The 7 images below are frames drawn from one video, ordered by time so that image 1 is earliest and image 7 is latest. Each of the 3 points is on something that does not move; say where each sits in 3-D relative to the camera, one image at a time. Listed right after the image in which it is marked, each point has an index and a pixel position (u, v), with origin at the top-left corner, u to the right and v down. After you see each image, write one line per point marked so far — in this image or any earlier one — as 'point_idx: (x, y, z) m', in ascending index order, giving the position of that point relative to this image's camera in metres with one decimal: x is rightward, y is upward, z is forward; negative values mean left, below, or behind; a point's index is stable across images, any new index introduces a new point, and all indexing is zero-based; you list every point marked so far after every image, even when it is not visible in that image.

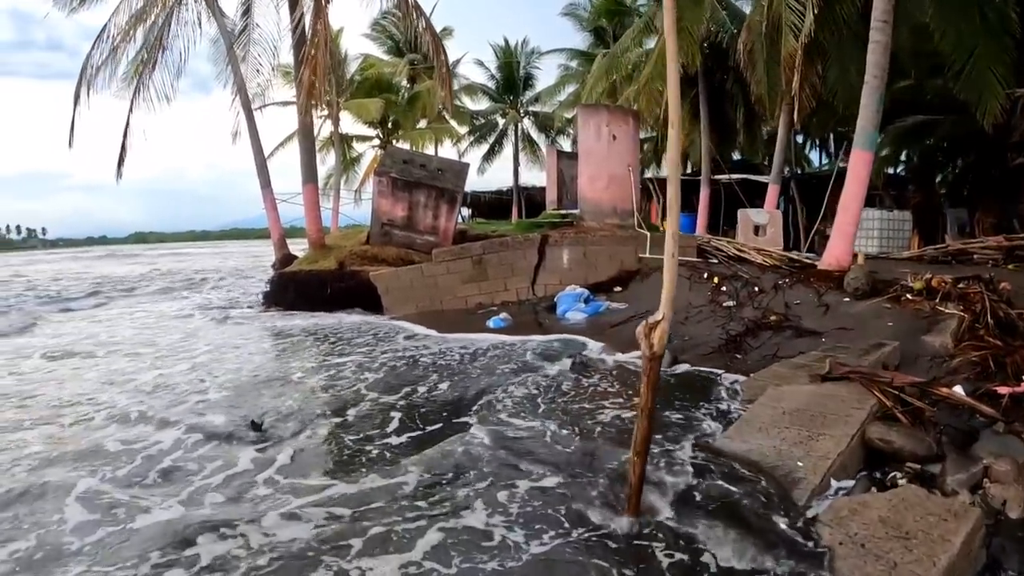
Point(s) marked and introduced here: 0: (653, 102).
0: (+3.2, +4.0, +14.3) m
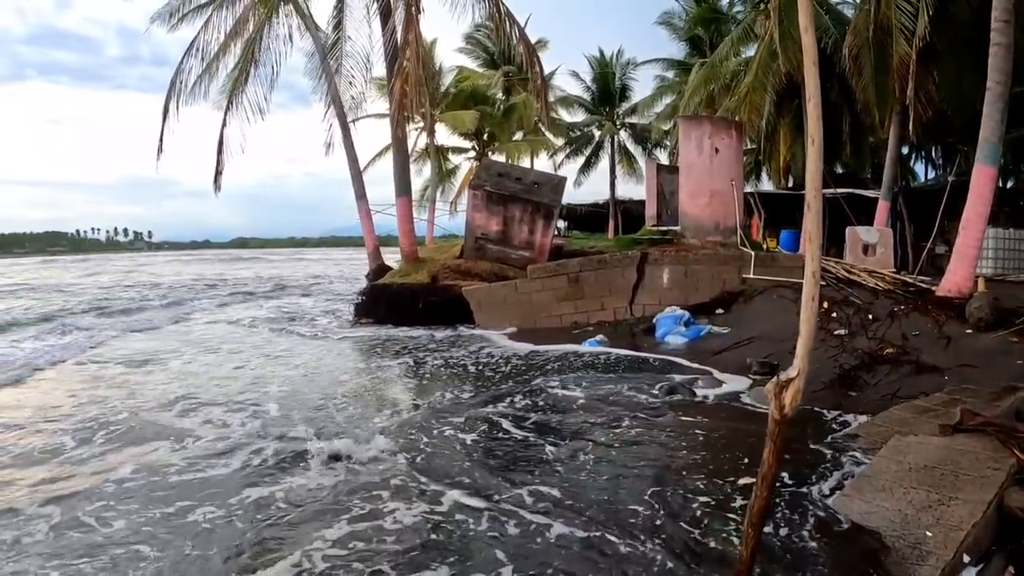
0: (+5.1, +3.7, +13.8) m
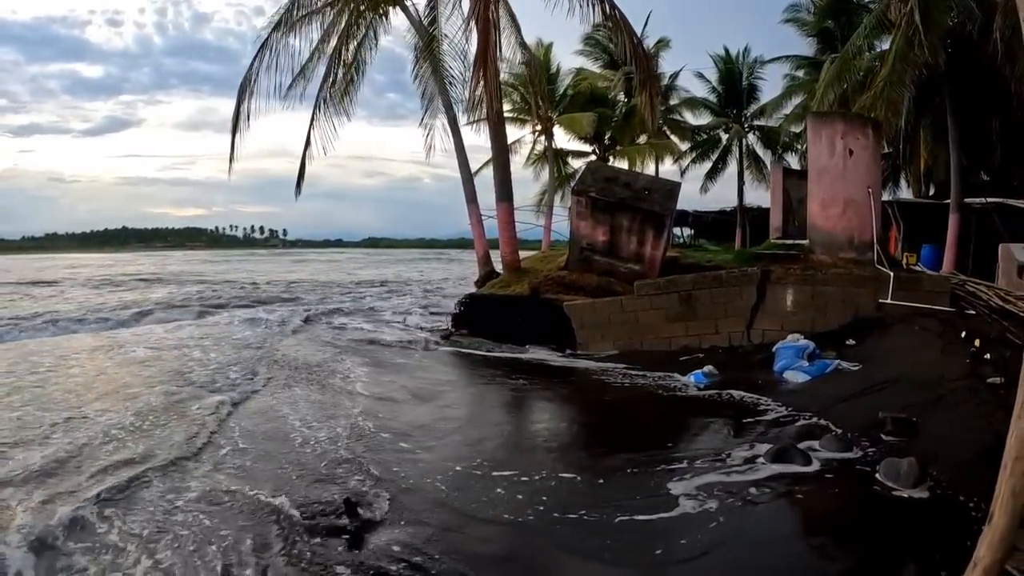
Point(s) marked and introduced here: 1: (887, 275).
0: (+7.2, +3.4, +12.6) m
1: (+4.1, +0.1, +7.3) m
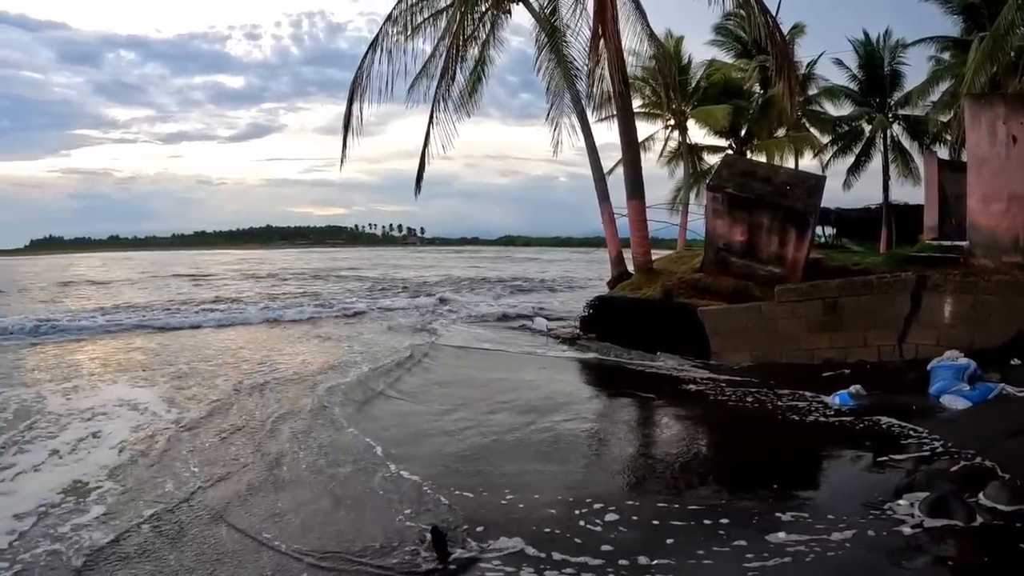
0: (+9.4, +3.4, +11.1) m
1: (+5.4, 0.0, +6.5) m
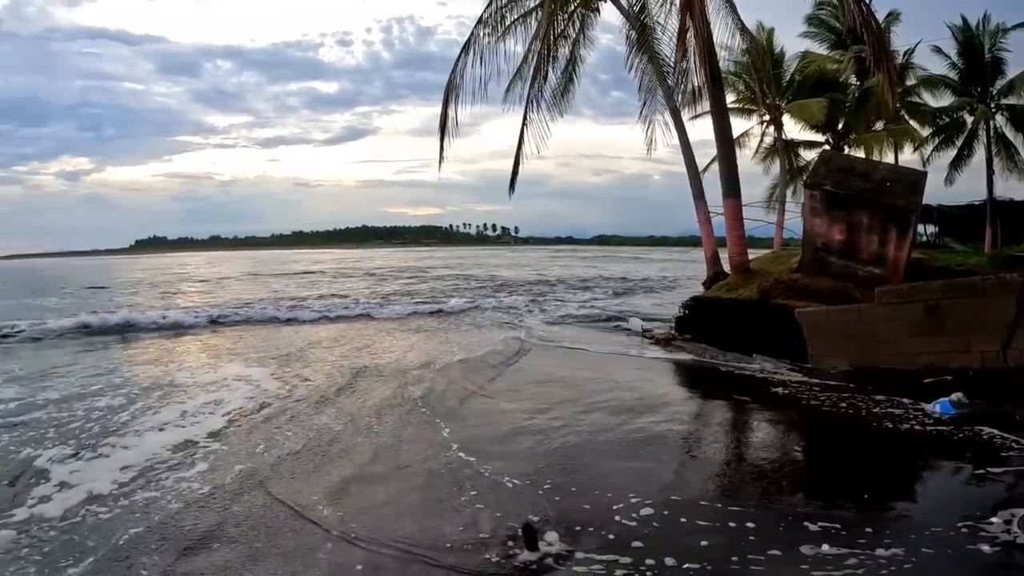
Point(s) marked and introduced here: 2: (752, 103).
0: (+10.8, +3.5, +10.2) m
1: (+6.3, 0.0, +6.2) m
2: (+7.2, +5.6, +20.0) m
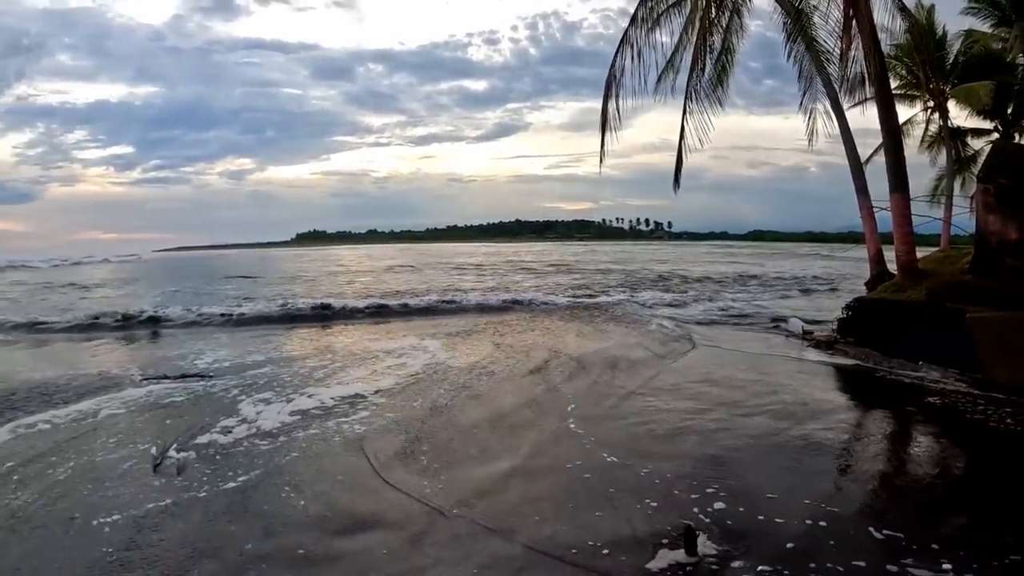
0: (+12.8, +3.6, +8.3) m
1: (+7.6, -0.1, +5.5) m
2: (+11.4, +5.7, +18.7) m
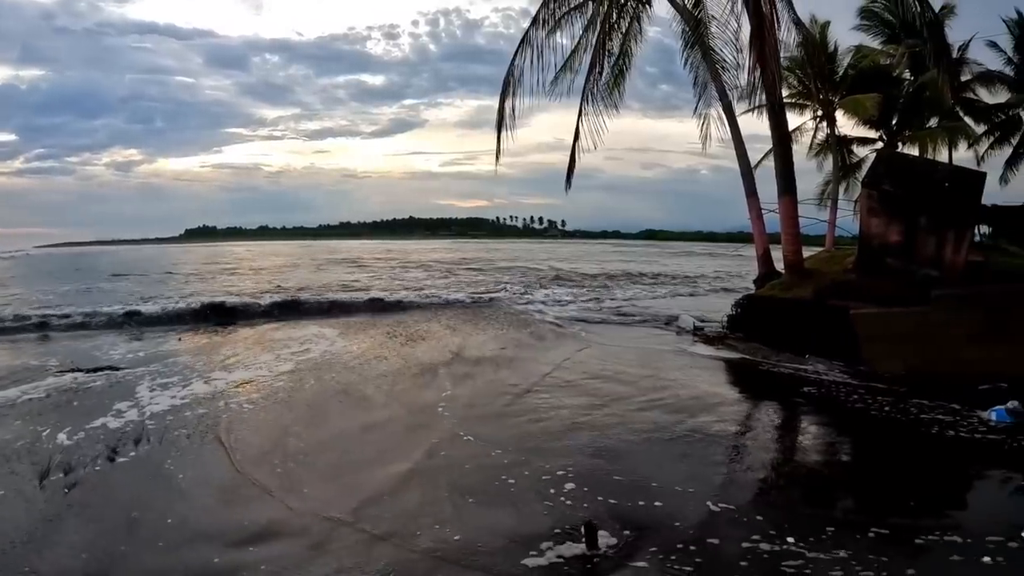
0: (+11.6, +3.5, +9.7) m
1: (+6.8, -0.1, +6.1) m
2: (+8.7, +5.7, +19.7) m
